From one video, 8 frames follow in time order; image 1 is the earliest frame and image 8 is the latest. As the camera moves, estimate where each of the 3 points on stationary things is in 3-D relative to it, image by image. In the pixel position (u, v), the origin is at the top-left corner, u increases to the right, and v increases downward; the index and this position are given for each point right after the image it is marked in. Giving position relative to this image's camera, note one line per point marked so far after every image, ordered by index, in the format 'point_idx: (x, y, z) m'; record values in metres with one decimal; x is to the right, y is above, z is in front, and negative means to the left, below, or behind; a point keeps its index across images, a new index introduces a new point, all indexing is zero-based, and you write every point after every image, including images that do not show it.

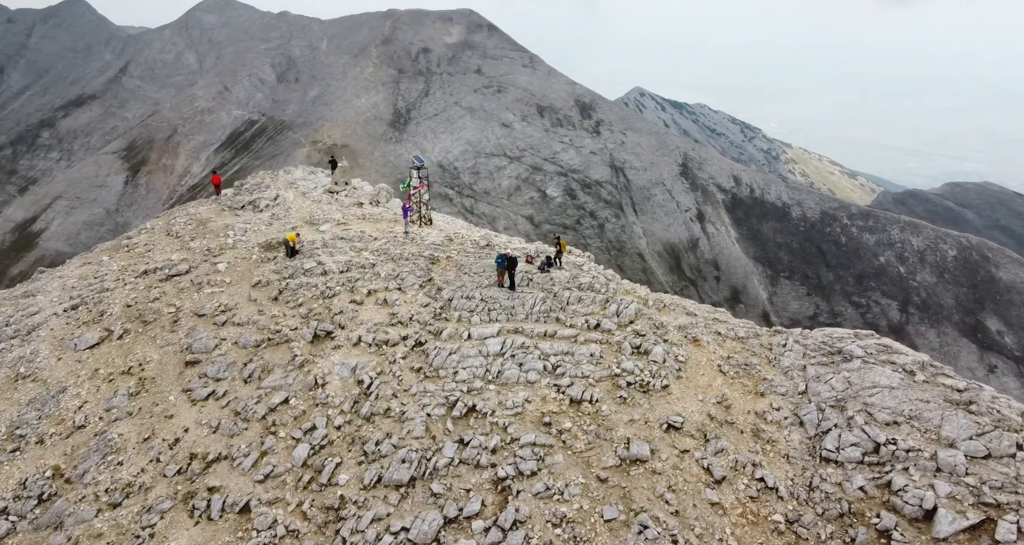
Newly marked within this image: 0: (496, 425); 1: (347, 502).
0: (-0.4, -3.6, +11.6) m
1: (-3.5, -4.9, +10.5) m
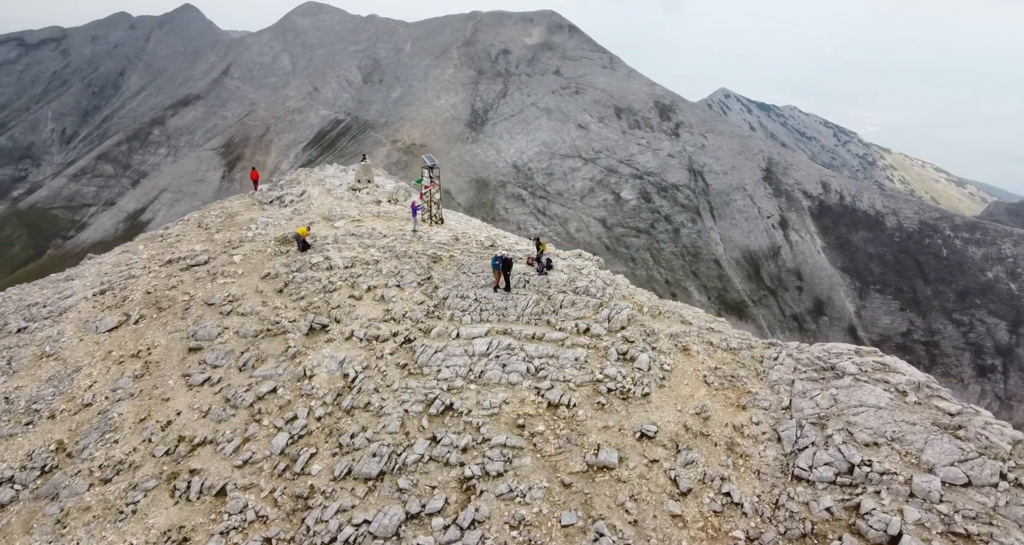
0: (-1.0, -3.5, +11.5) m
1: (-4.2, -4.7, +10.6) m
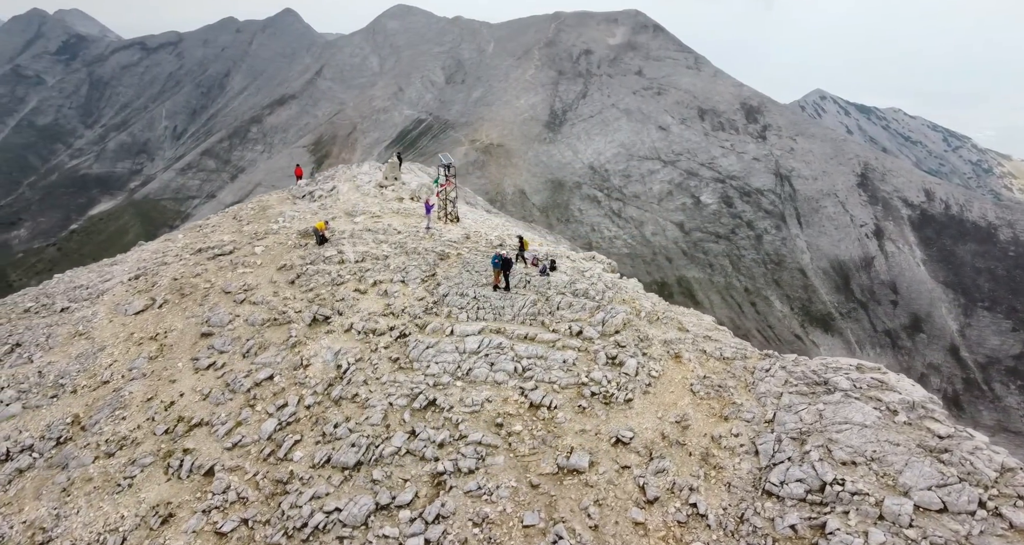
0: (-1.5, -3.5, +11.6) m
1: (-4.8, -4.5, +10.9) m
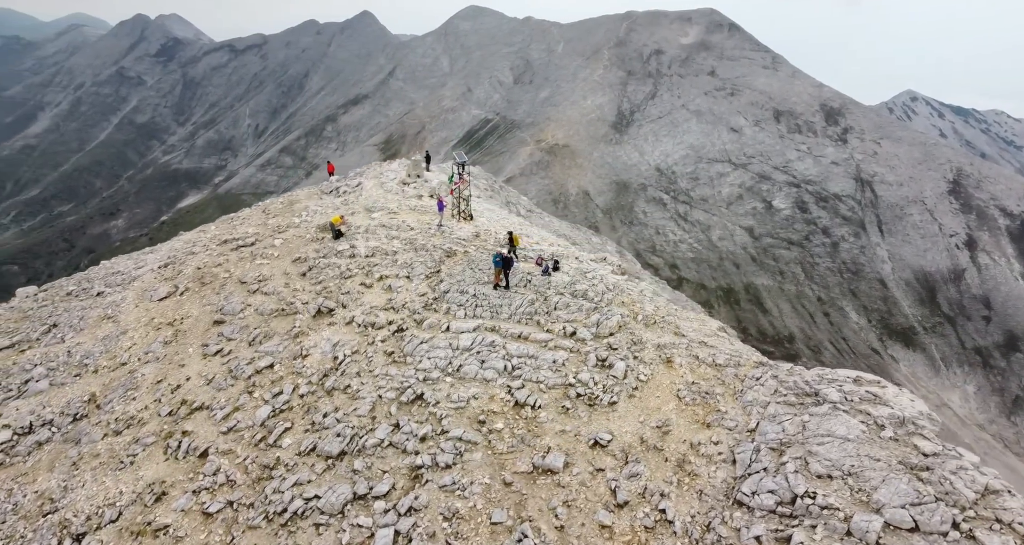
0: (-1.9, -3.4, +11.7) m
1: (-5.2, -4.3, +11.2) m
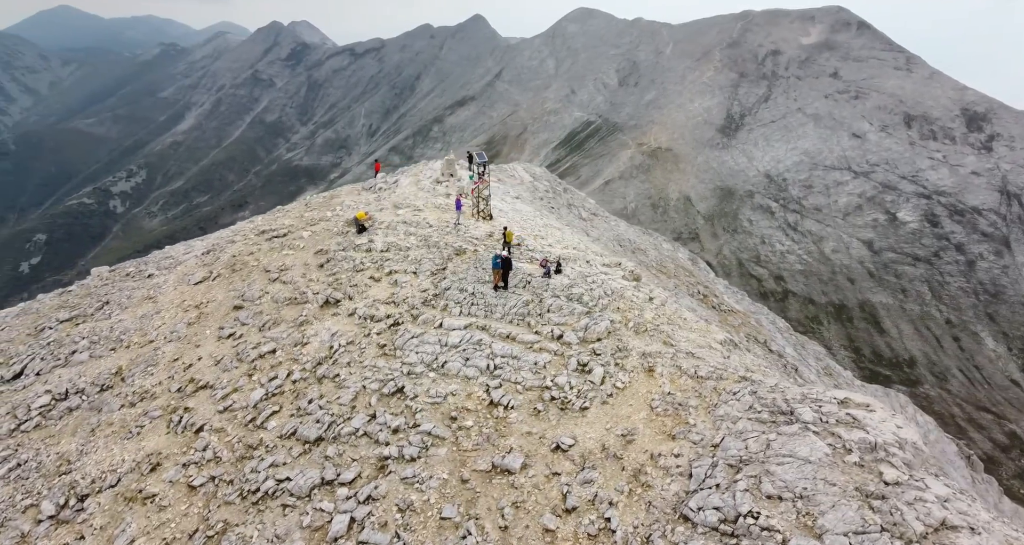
0: (-2.5, -3.3, +12.0) m
1: (-5.9, -4.1, +11.8) m
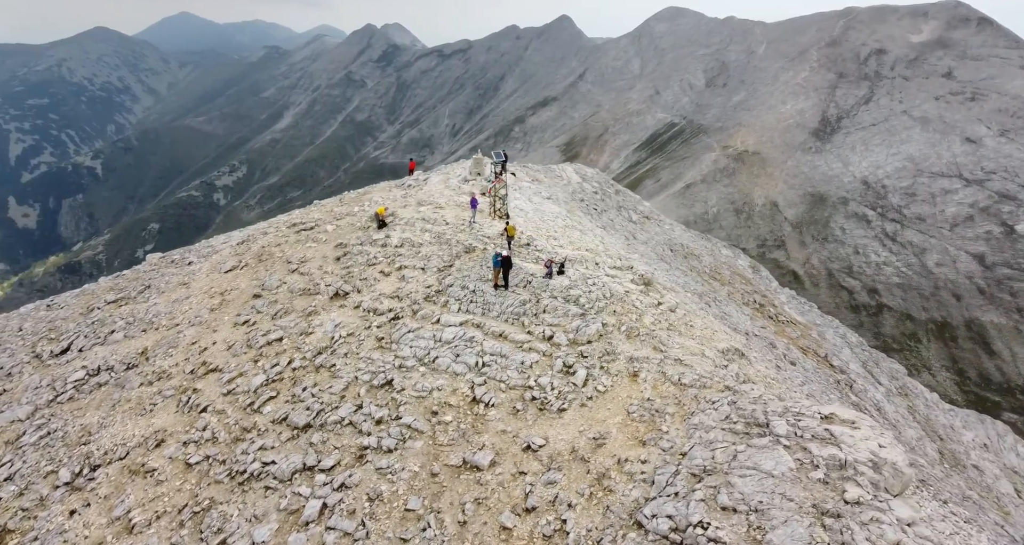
0: (-2.9, -3.2, +12.4) m
1: (-6.4, -3.9, +12.5) m
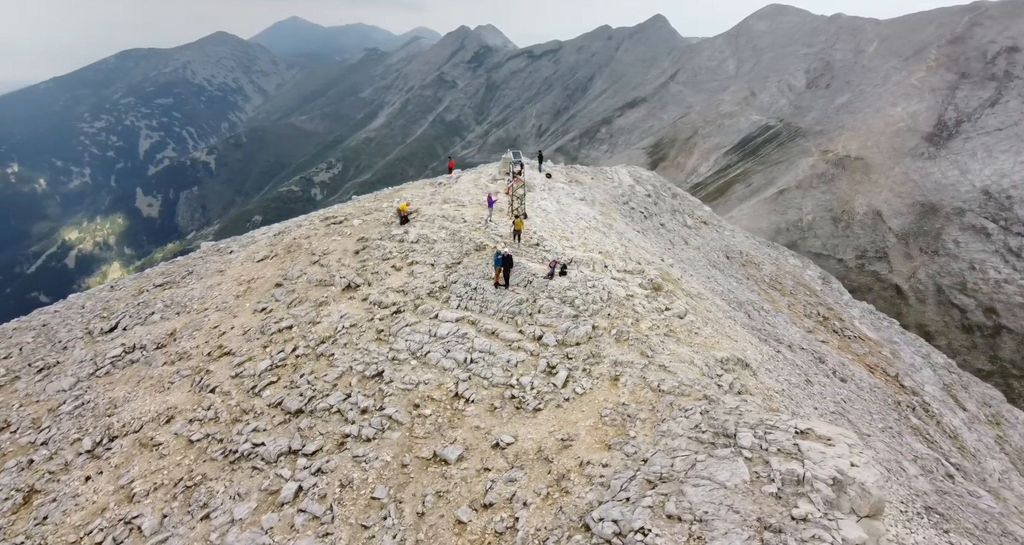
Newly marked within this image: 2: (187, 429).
0: (-3.4, -3.1, +12.9) m
1: (-6.9, -3.6, +13.3) m
2: (-8.6, -4.1, +13.2) m
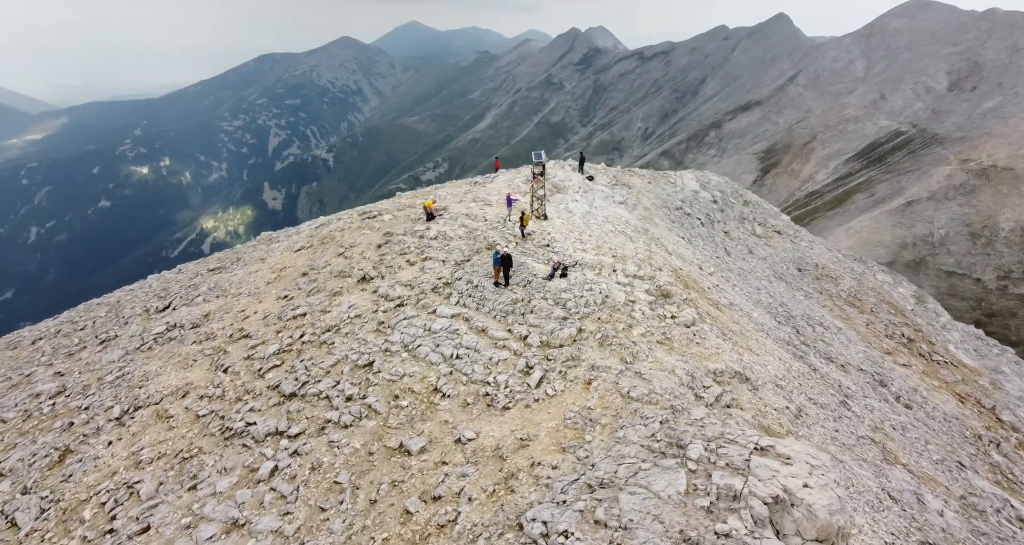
0: (-4.0, -3.0, +13.7) m
1: (-7.4, -3.4, +14.3) m
2: (-9.2, -3.8, +14.5) m
